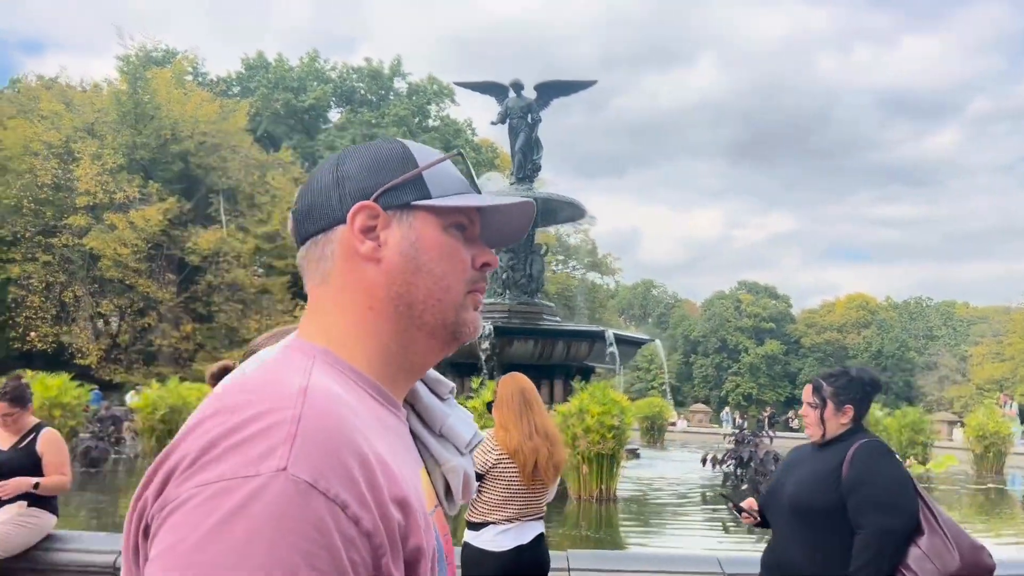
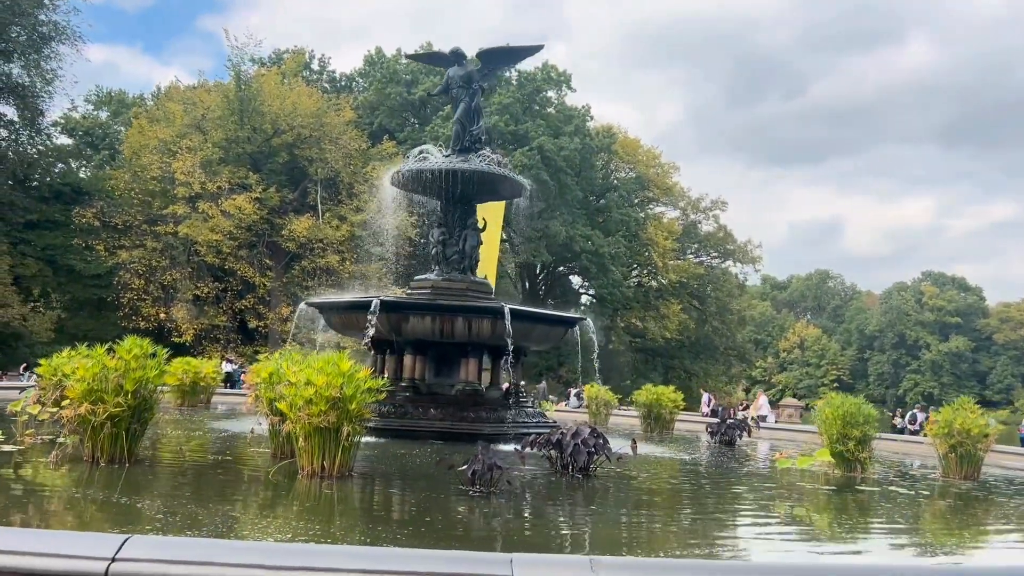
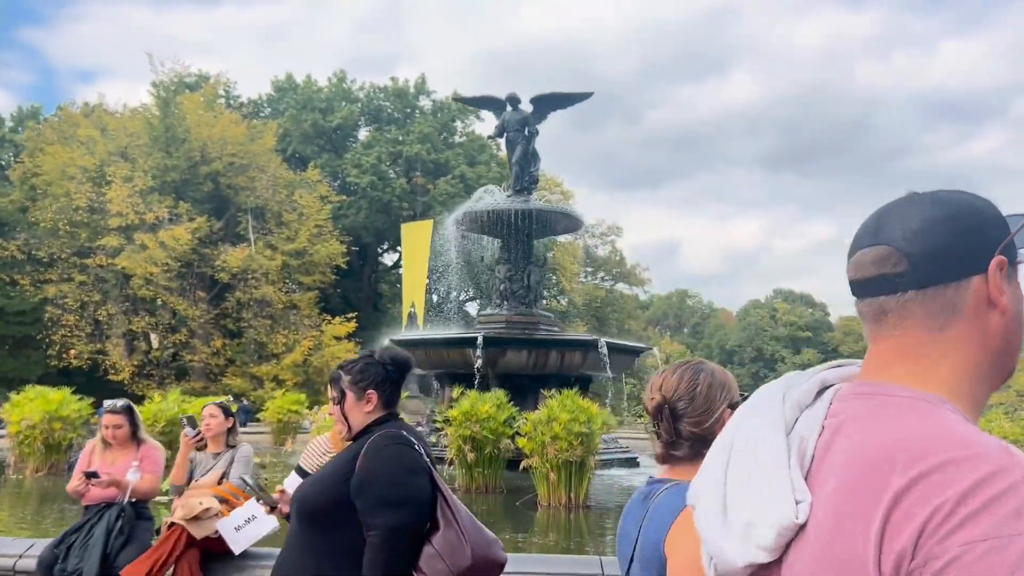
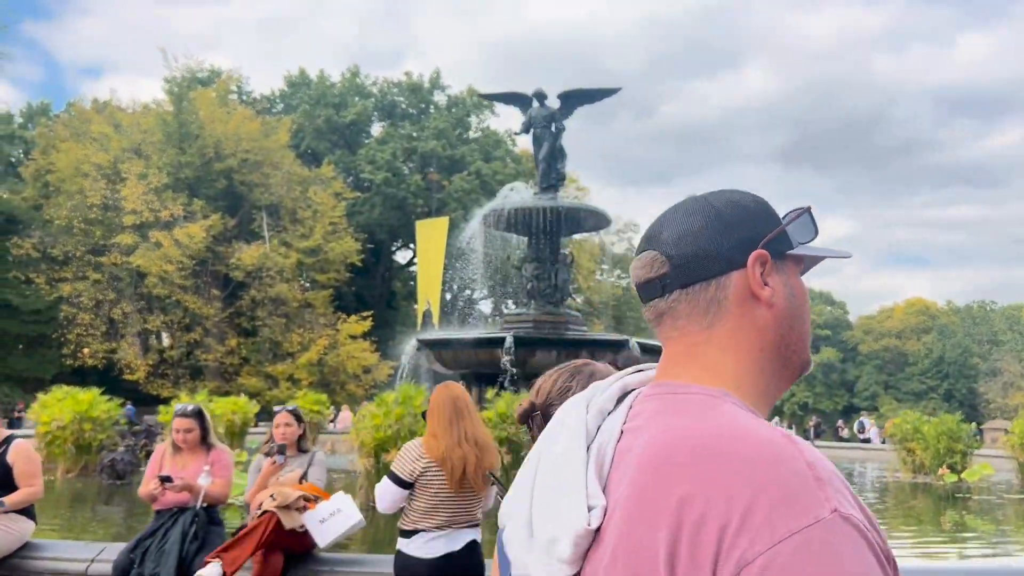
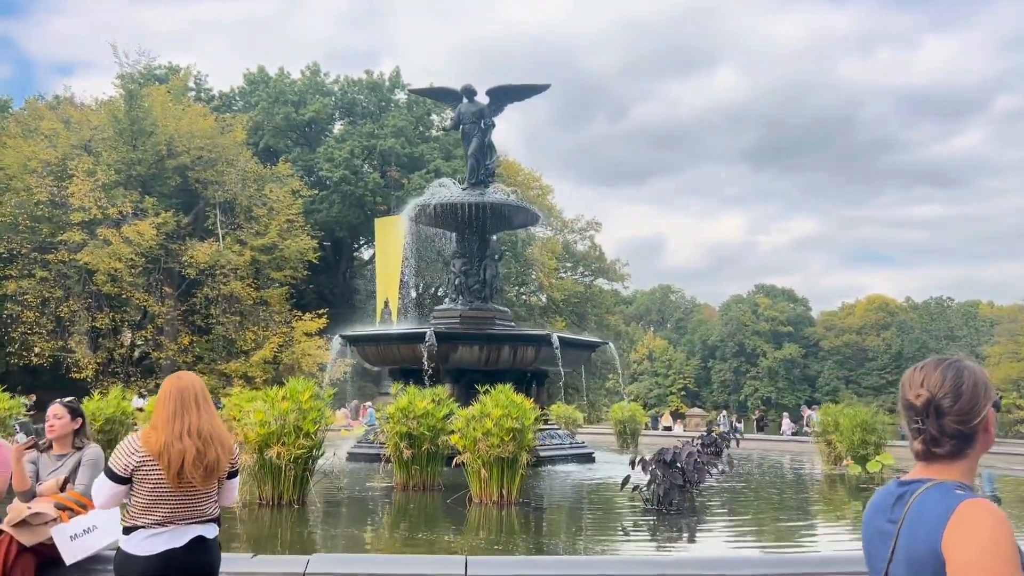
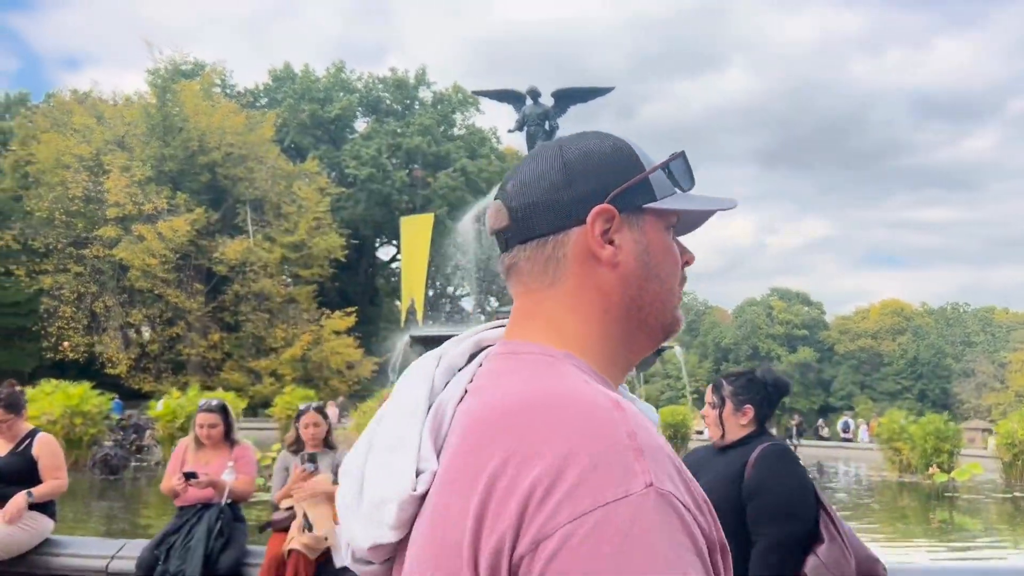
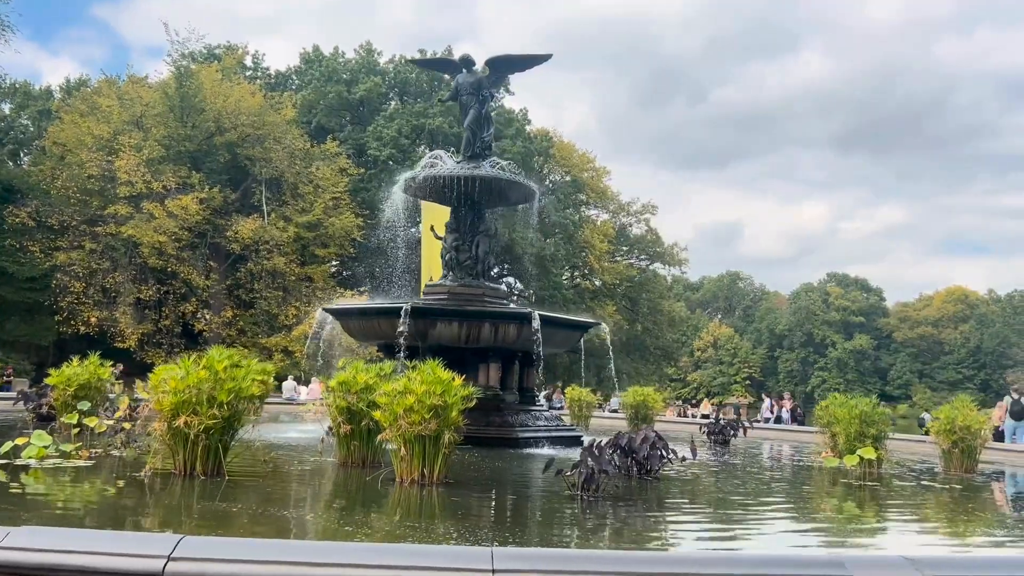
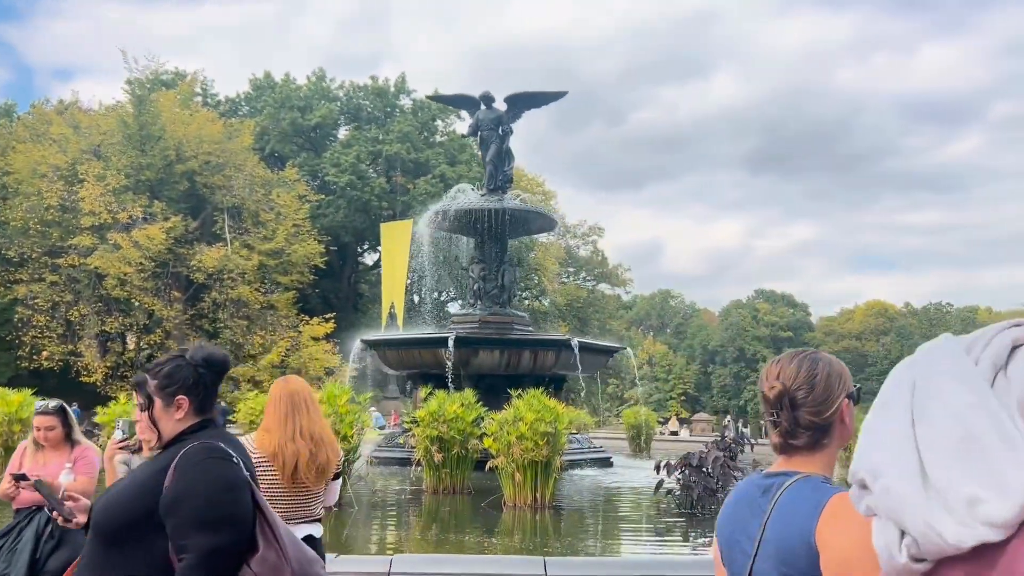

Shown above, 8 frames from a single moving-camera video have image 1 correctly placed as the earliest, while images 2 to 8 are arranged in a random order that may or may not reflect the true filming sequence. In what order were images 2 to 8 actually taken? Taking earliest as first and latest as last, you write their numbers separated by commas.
6, 4, 3, 8, 5, 7, 2
